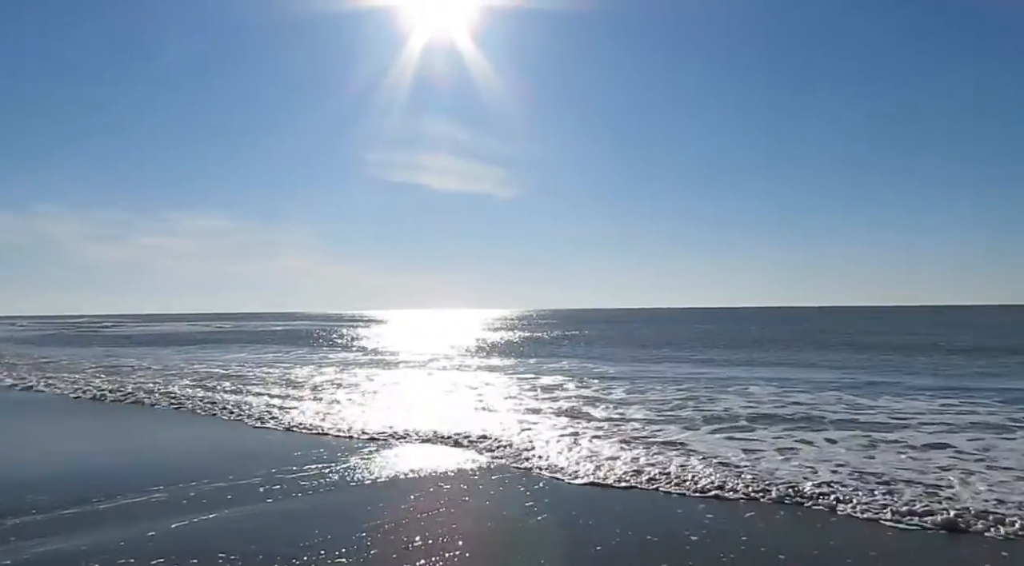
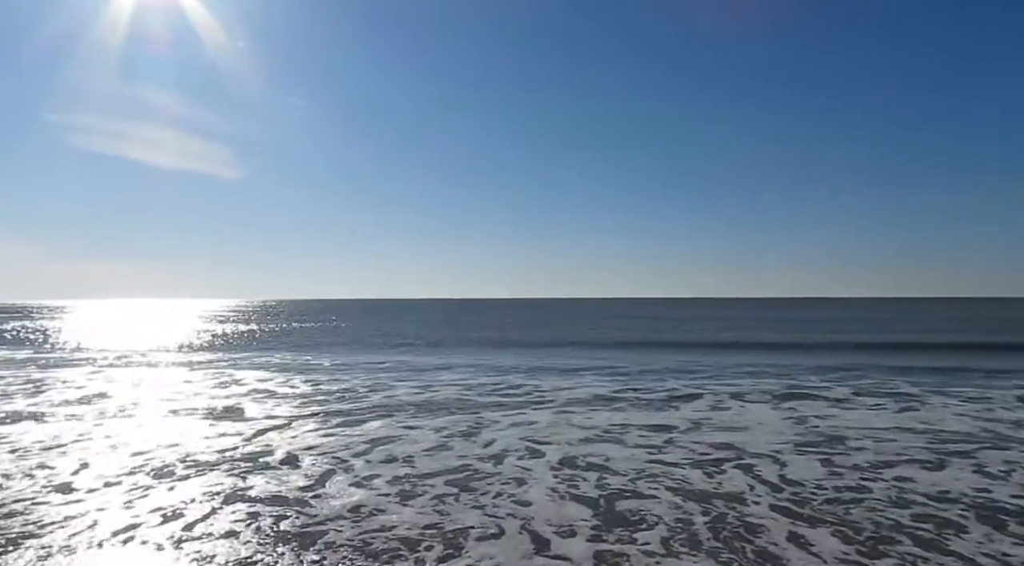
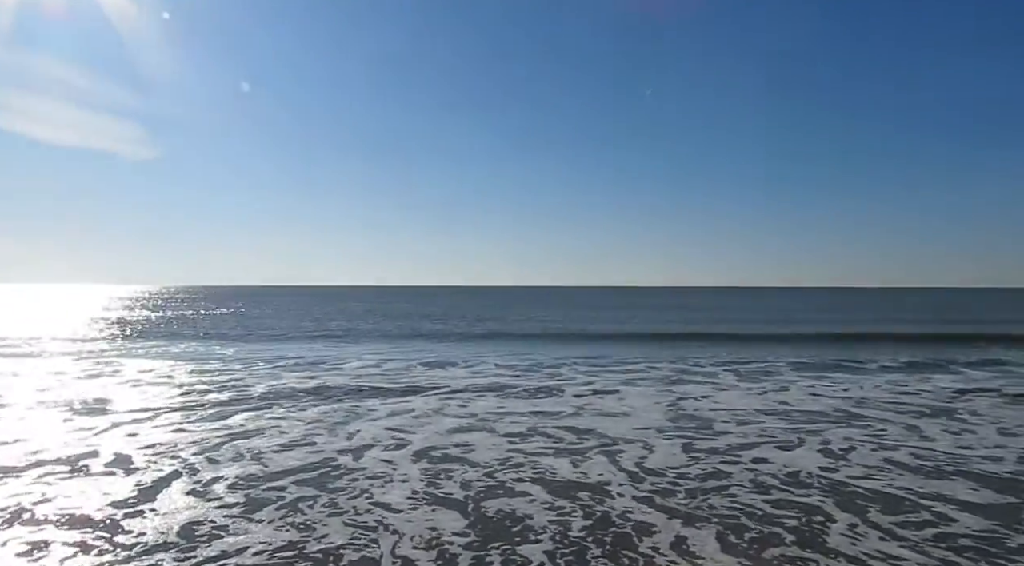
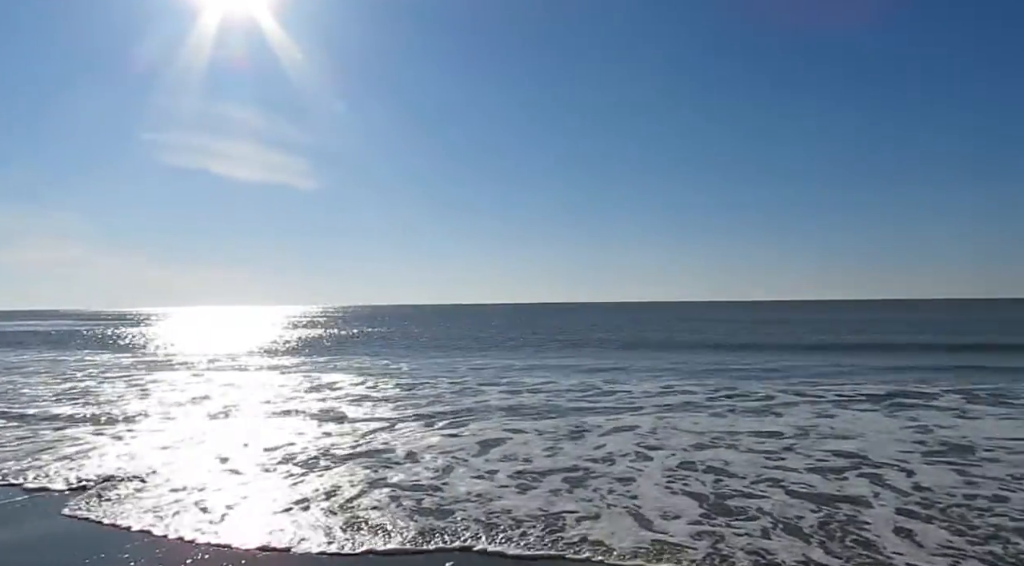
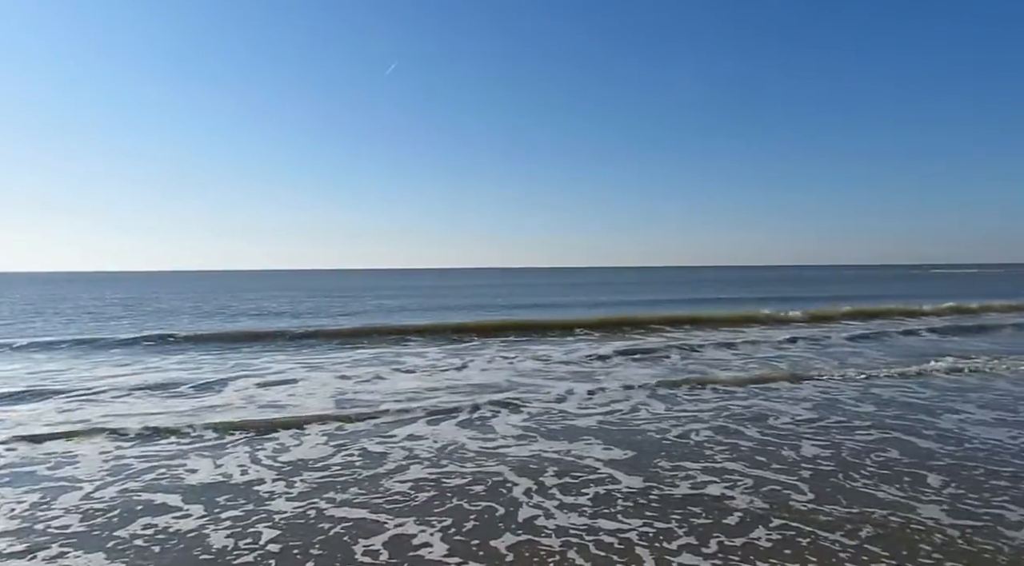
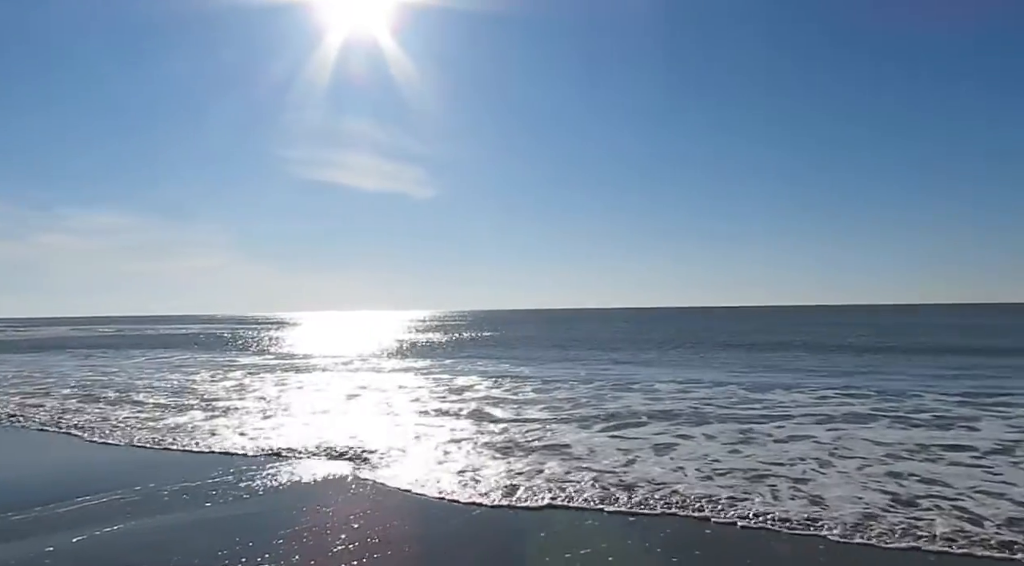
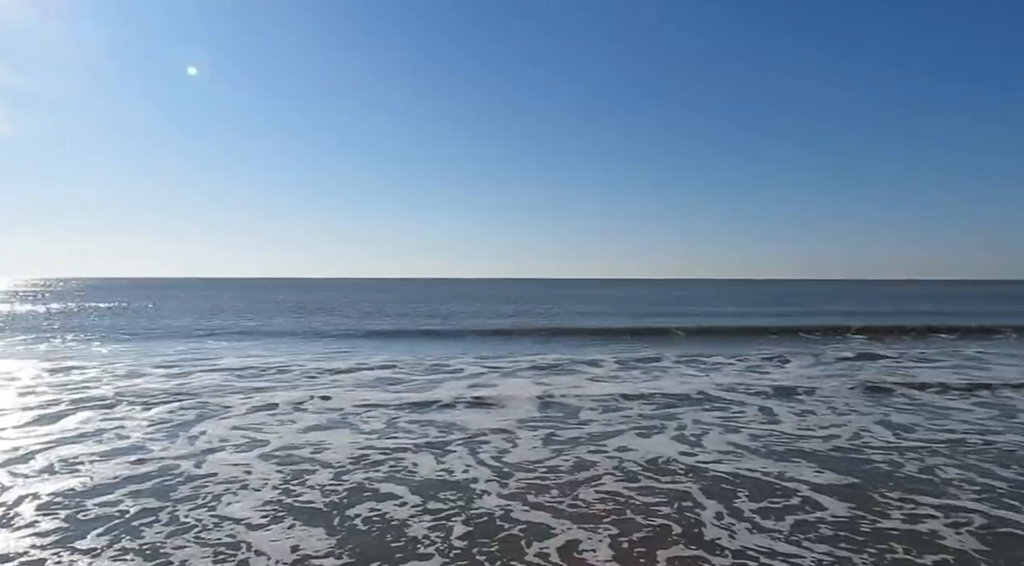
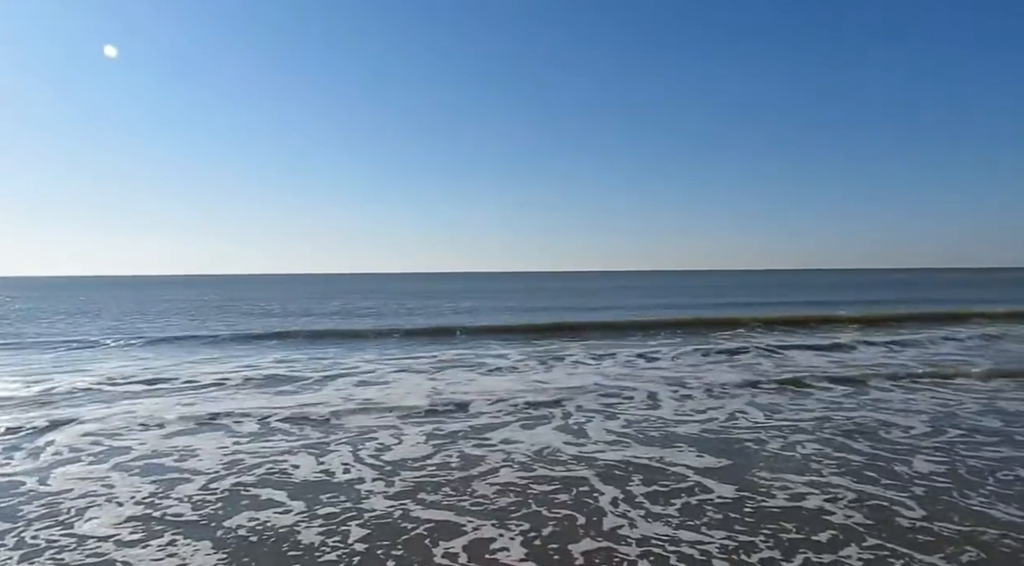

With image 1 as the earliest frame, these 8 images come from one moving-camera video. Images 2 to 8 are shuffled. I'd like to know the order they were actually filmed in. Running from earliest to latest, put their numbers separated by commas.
6, 4, 2, 3, 7, 8, 5
